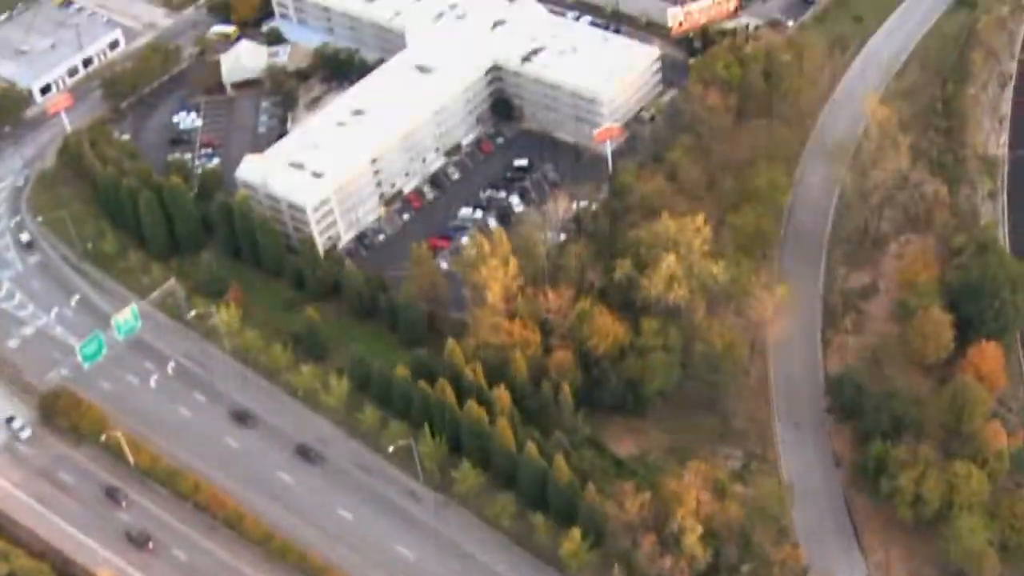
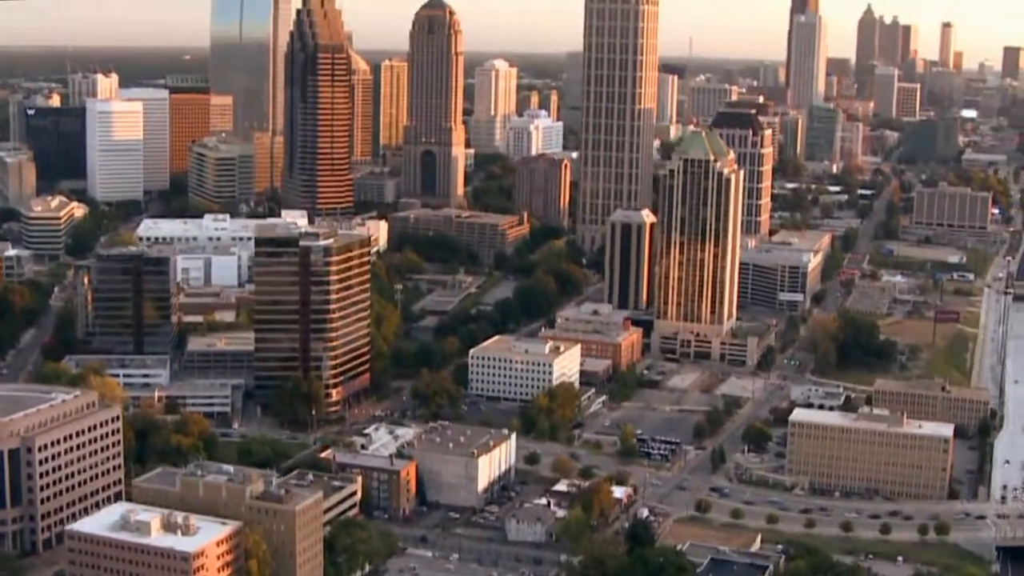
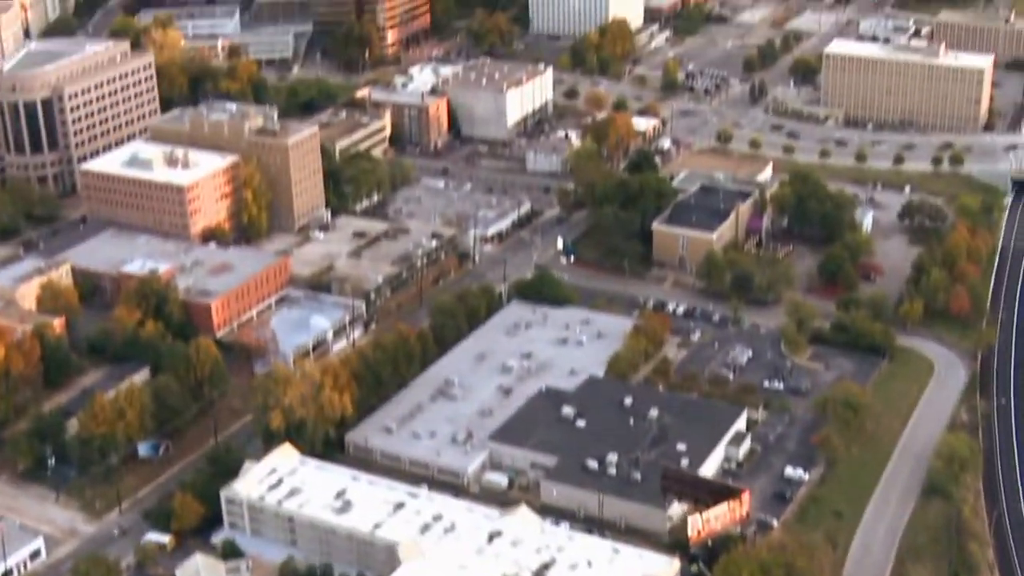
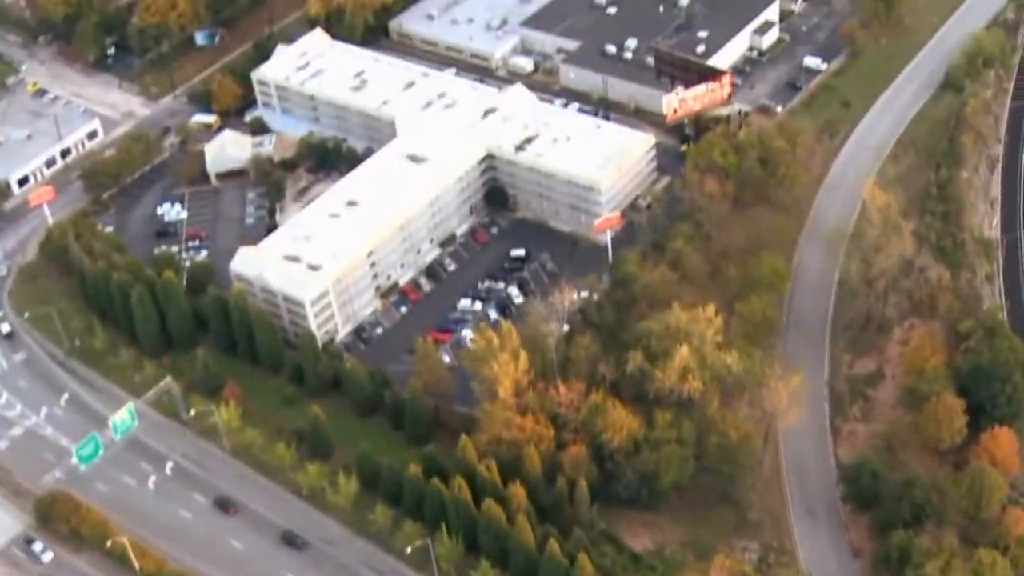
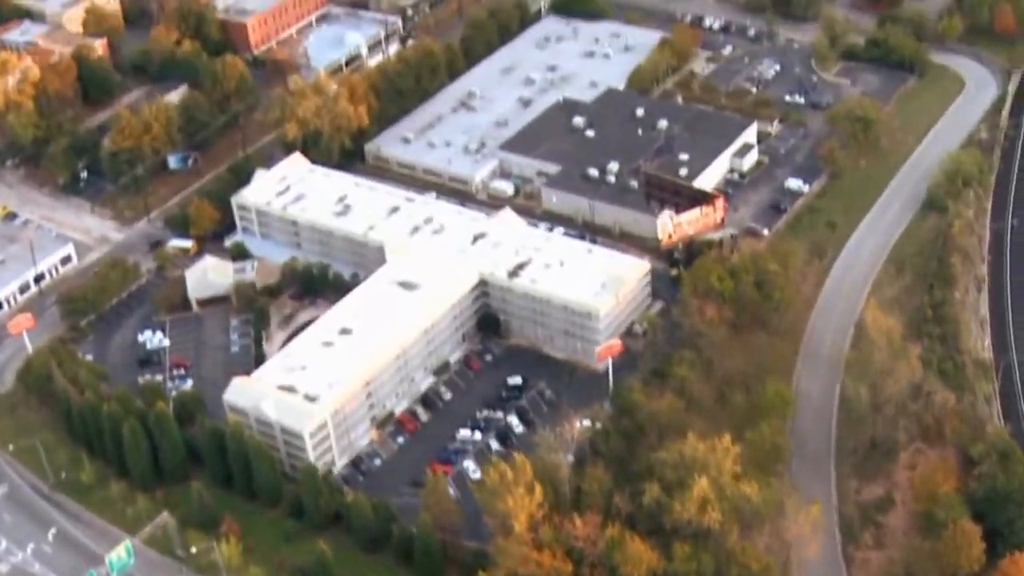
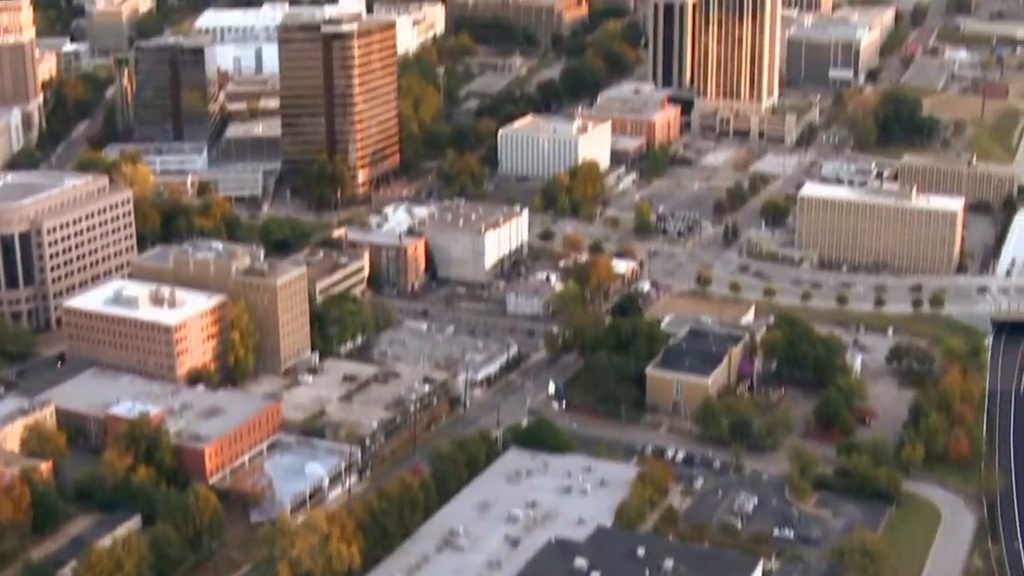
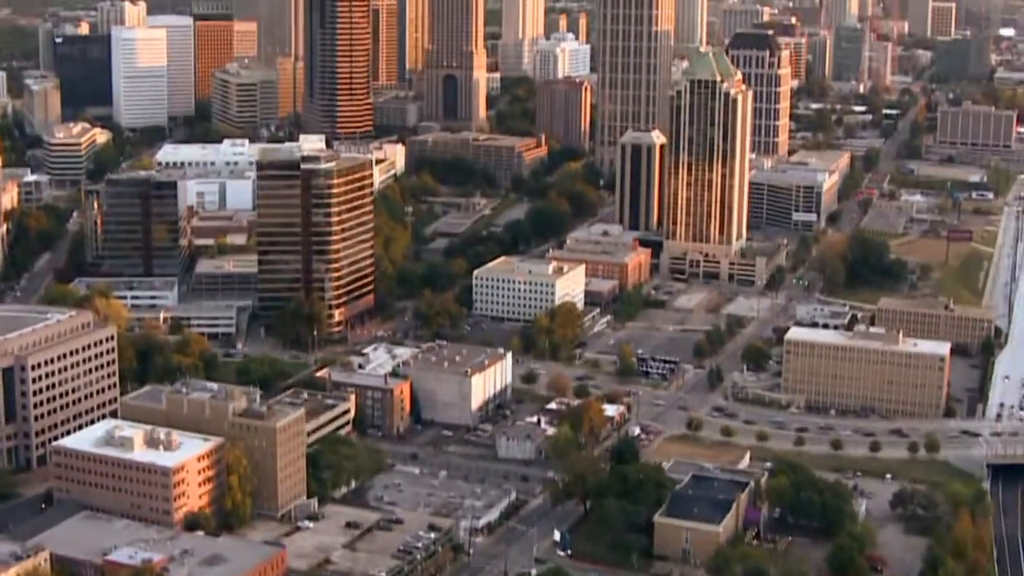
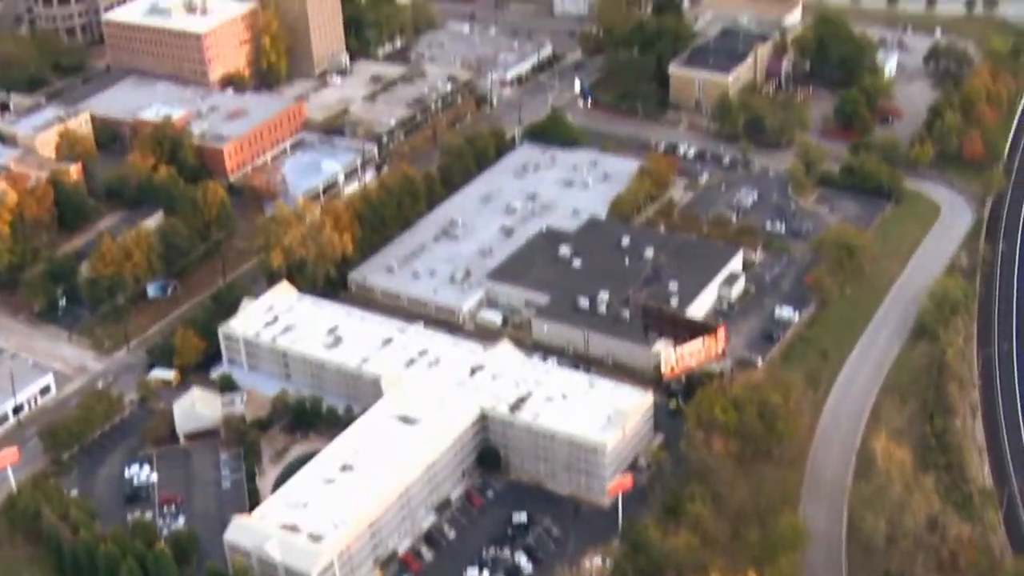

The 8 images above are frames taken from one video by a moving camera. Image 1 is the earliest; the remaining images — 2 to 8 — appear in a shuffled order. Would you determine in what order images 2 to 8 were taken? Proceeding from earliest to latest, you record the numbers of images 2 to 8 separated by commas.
4, 5, 8, 3, 6, 7, 2
